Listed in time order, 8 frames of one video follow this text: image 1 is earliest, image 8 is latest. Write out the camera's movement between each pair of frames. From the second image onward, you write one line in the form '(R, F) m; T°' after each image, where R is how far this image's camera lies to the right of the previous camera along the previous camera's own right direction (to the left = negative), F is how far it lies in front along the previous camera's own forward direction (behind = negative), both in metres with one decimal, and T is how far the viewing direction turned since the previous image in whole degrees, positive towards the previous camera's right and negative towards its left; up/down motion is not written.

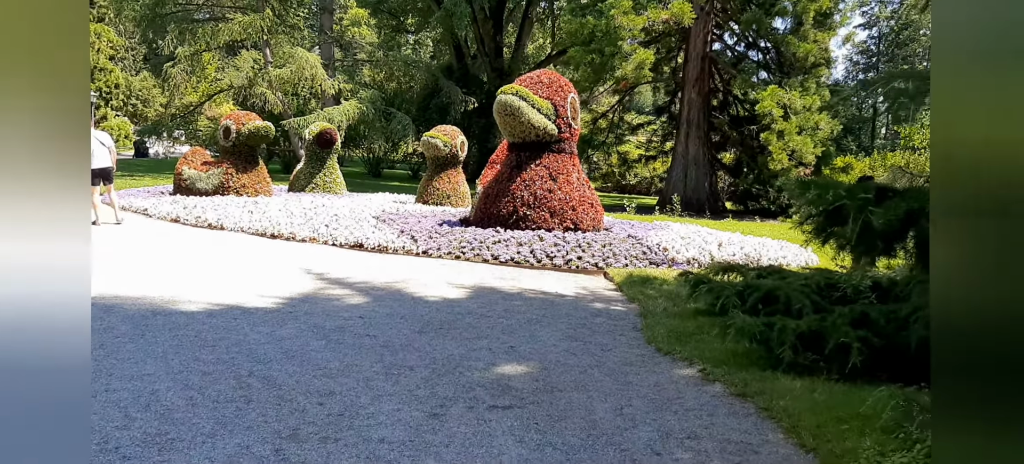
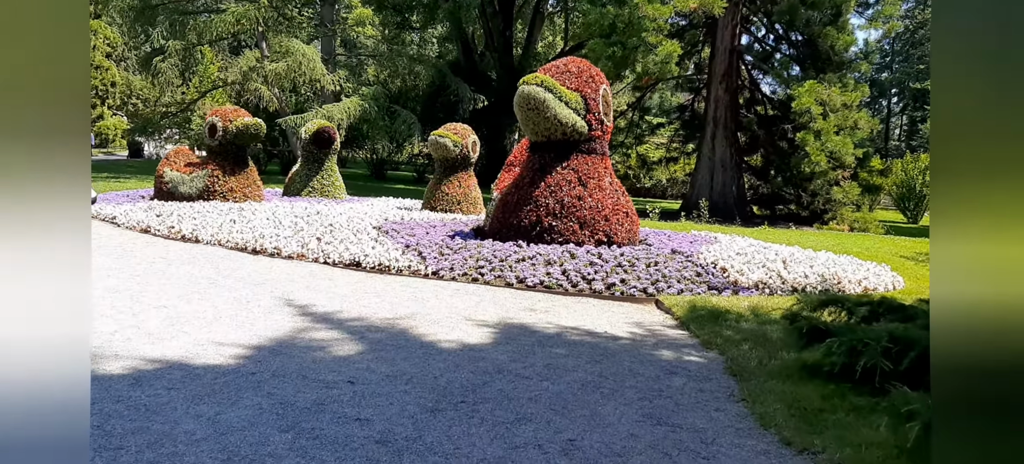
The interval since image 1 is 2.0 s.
(-0.2, +1.2) m; 0°
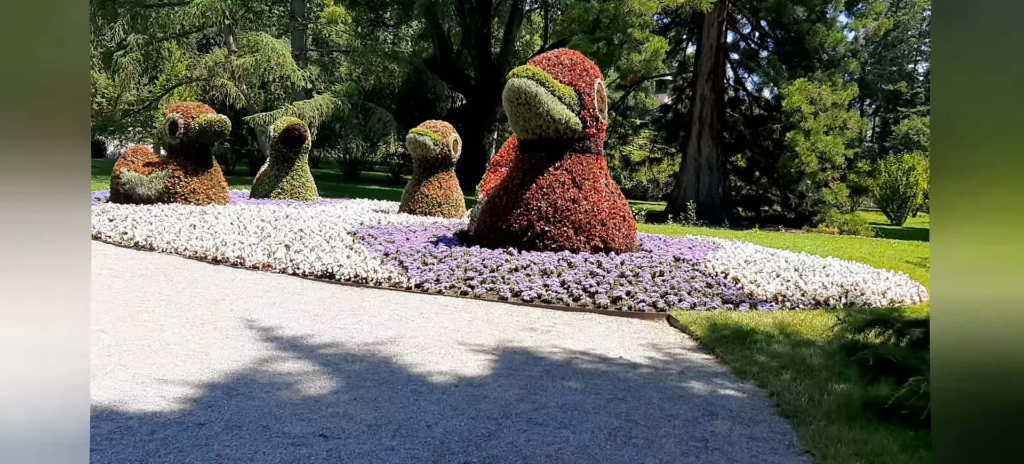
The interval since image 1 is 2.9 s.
(-0.1, +0.6) m; +2°
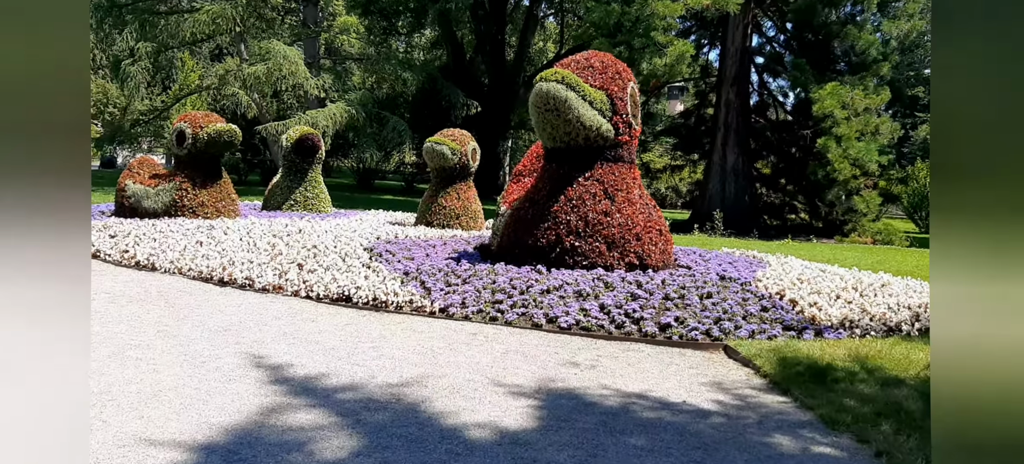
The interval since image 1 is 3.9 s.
(-0.1, +0.5) m; -1°
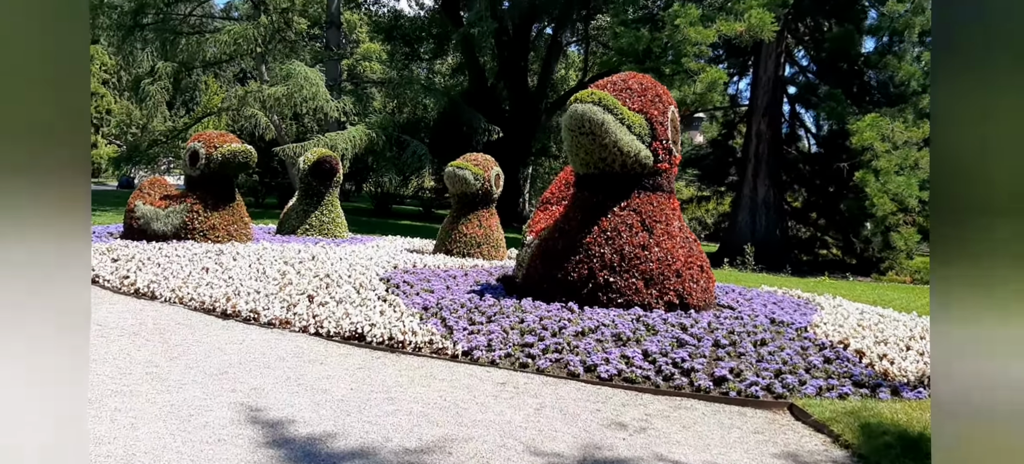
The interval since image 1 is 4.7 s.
(-0.1, +0.5) m; -1°
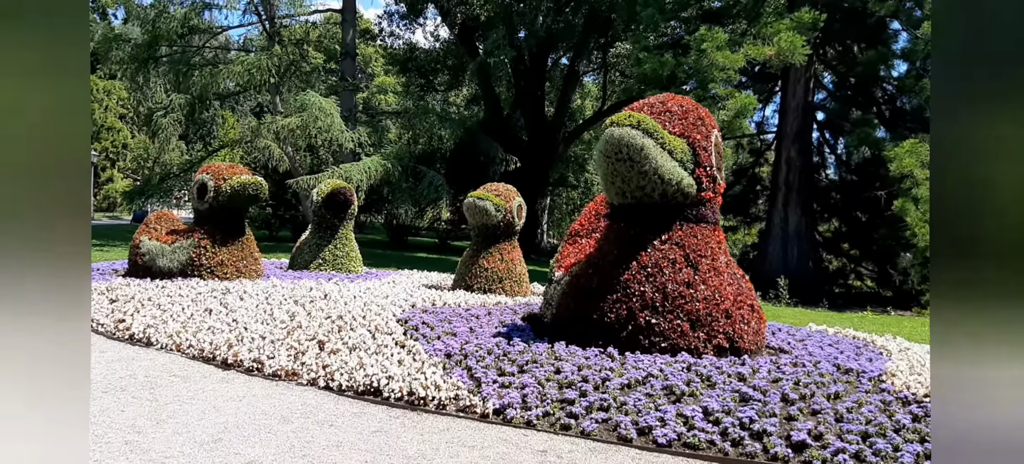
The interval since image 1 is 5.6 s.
(-0.1, +0.5) m; -1°
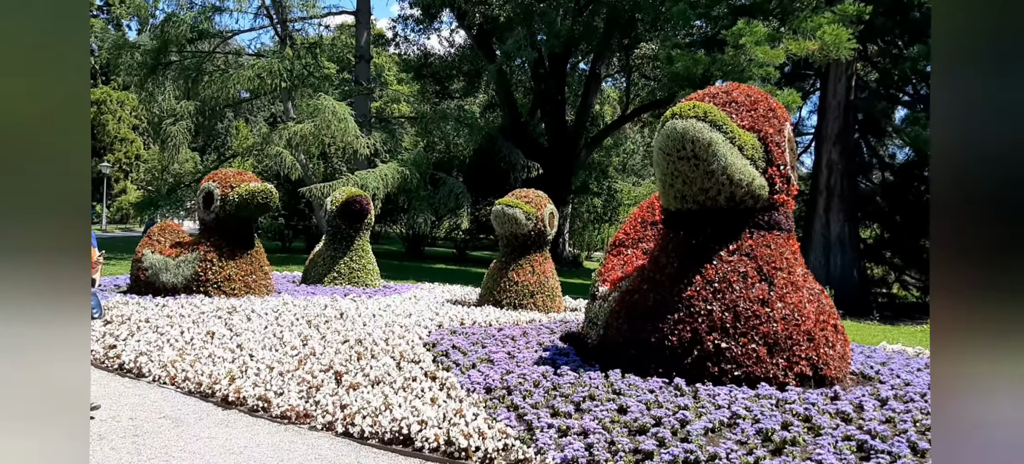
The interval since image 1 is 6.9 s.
(-0.2, +0.7) m; -1°
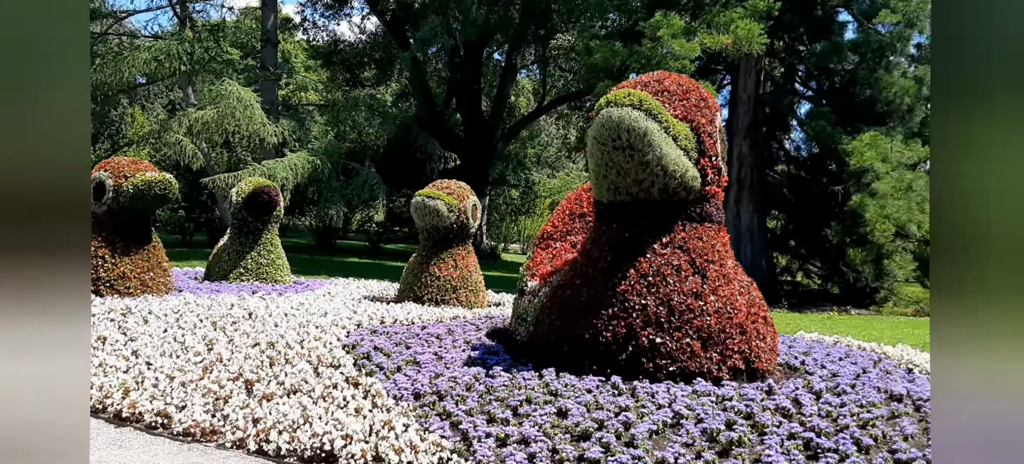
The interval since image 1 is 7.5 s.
(-0.1, +0.3) m; +7°
